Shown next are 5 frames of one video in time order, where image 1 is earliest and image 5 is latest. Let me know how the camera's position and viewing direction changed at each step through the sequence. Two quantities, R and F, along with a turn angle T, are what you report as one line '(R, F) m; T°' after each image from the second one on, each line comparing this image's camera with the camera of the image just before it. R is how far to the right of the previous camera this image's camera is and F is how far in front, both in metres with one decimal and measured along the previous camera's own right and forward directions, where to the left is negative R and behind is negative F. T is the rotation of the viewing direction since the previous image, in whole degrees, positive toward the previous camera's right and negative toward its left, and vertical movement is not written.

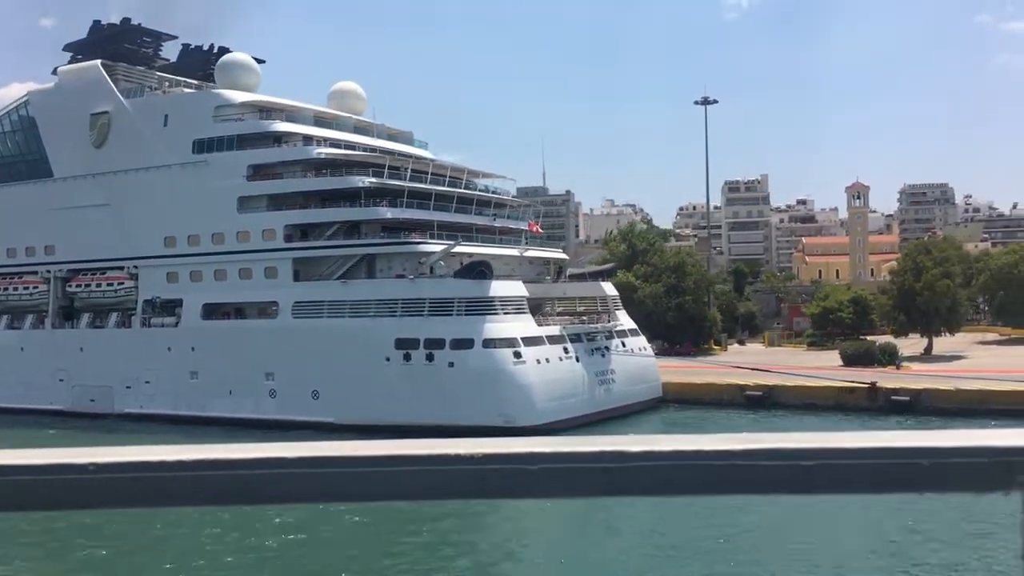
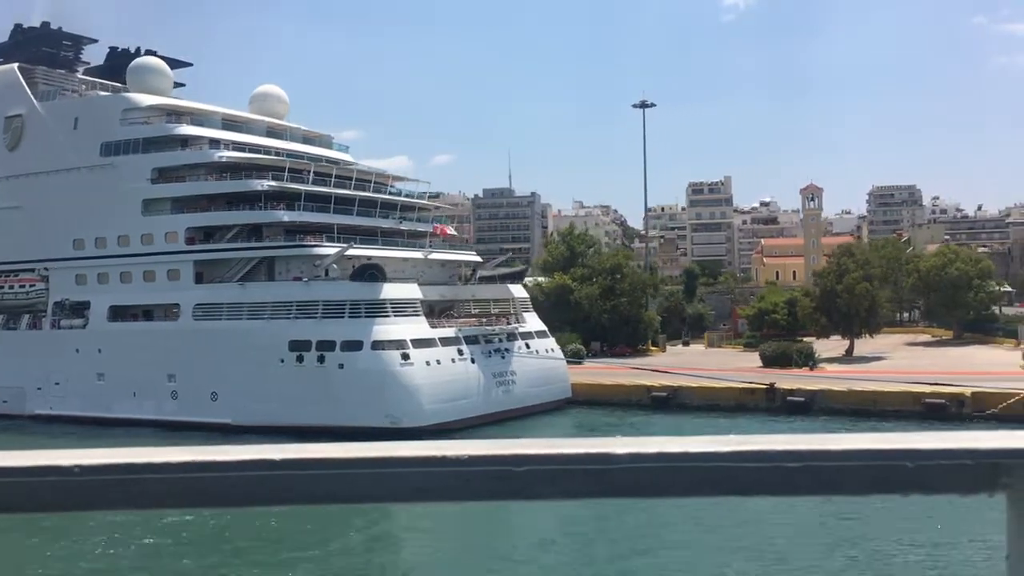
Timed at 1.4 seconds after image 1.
(+2.1, -0.2) m; 0°
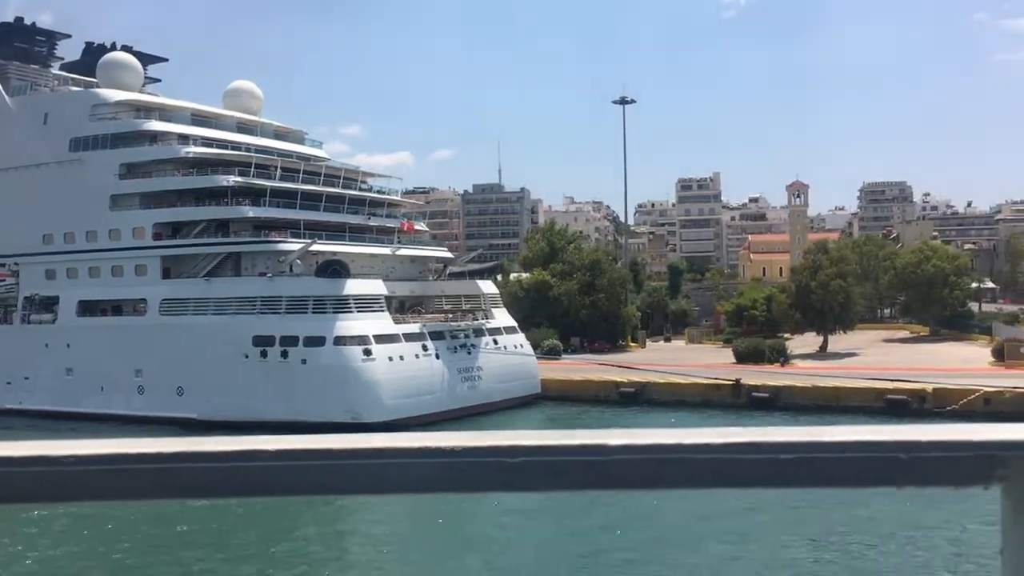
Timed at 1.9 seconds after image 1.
(+0.8, -0.1) m; 0°
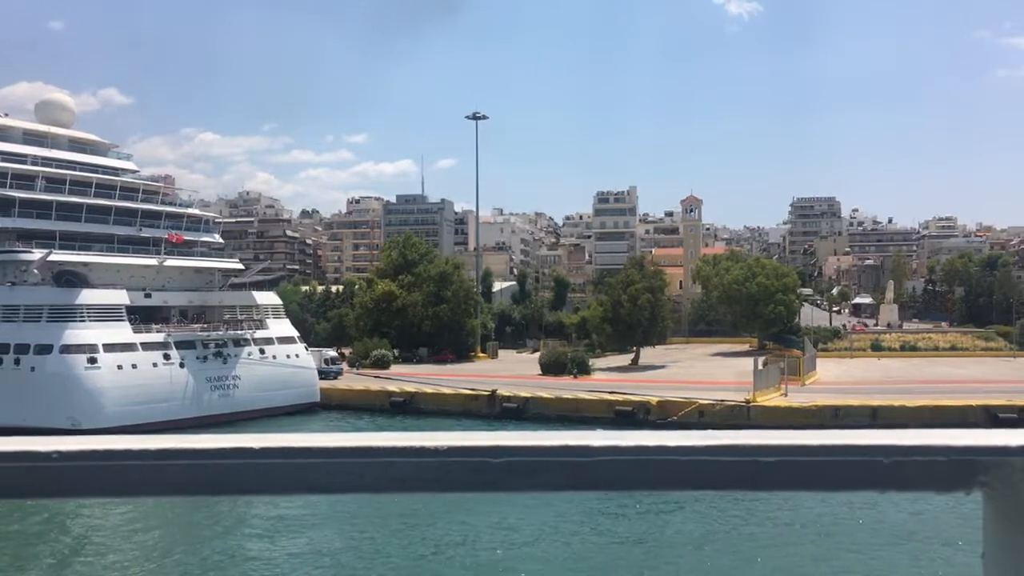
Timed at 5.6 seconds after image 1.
(+5.6, -0.7) m; +1°
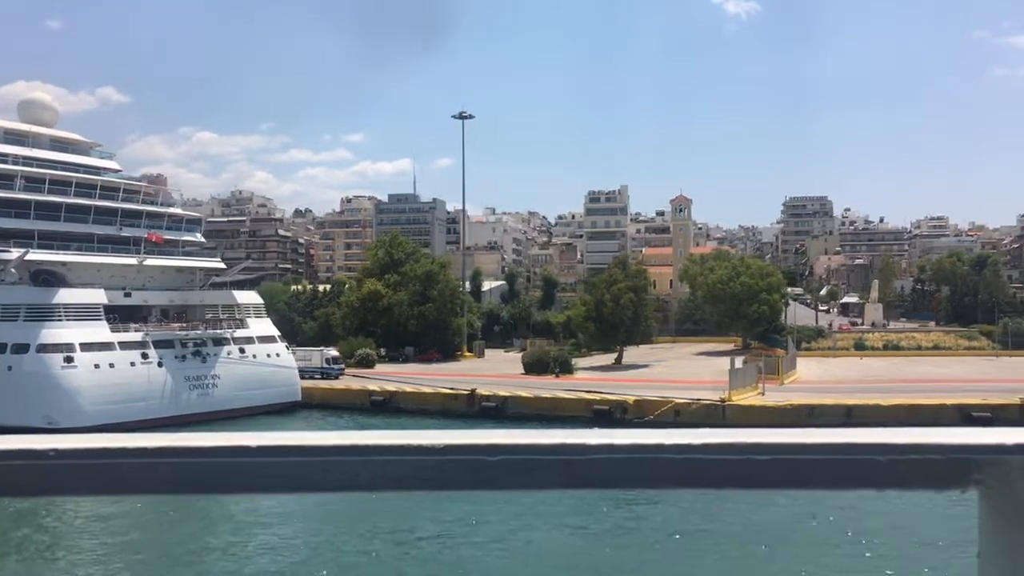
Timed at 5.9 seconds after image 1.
(+0.4, -0.1) m; 0°
